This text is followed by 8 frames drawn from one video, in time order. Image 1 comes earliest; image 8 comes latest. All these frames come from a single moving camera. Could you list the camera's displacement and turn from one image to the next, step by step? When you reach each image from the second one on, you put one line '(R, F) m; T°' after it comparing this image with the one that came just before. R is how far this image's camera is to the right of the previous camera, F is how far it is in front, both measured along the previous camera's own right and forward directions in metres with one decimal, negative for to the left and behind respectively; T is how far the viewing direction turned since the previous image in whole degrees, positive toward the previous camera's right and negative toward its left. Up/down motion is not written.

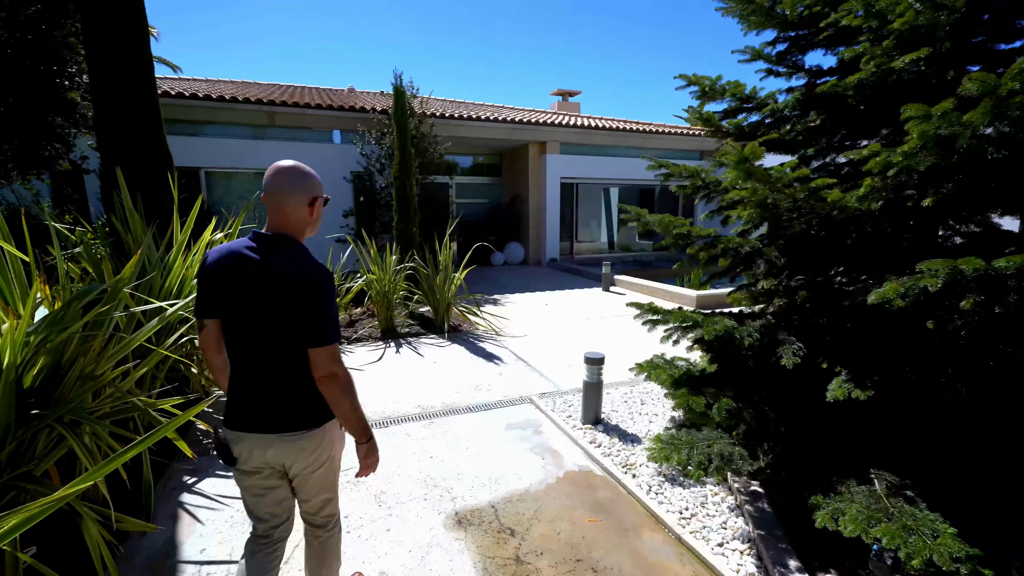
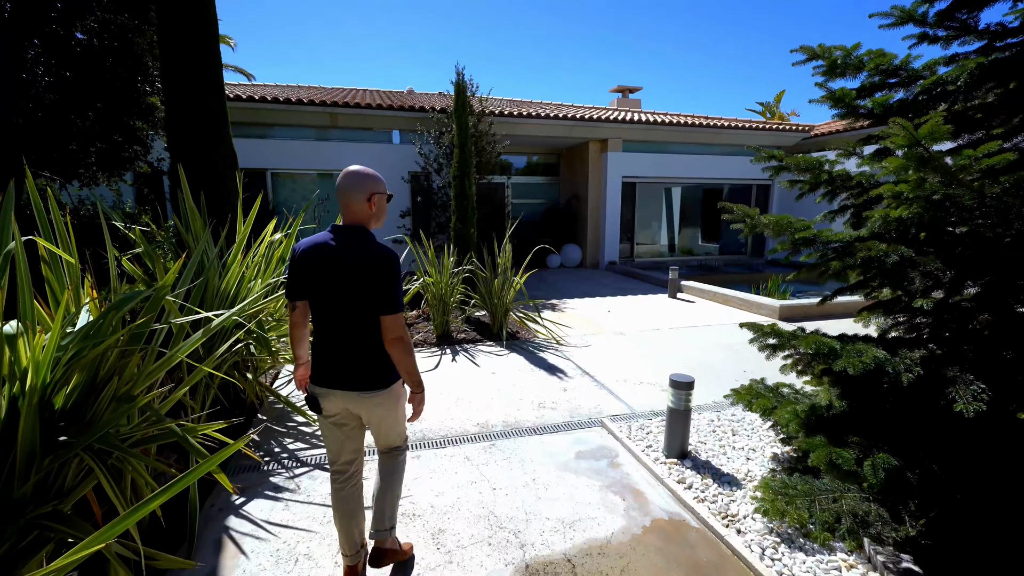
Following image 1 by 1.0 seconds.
(-0.2, +0.3) m; -6°
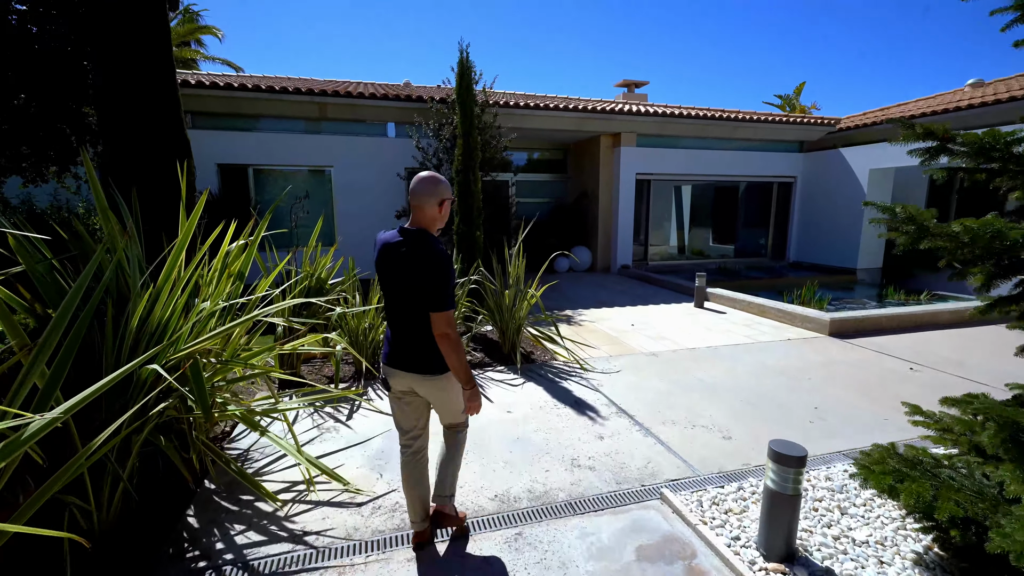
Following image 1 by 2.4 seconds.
(-0.2, +0.8) m; 0°
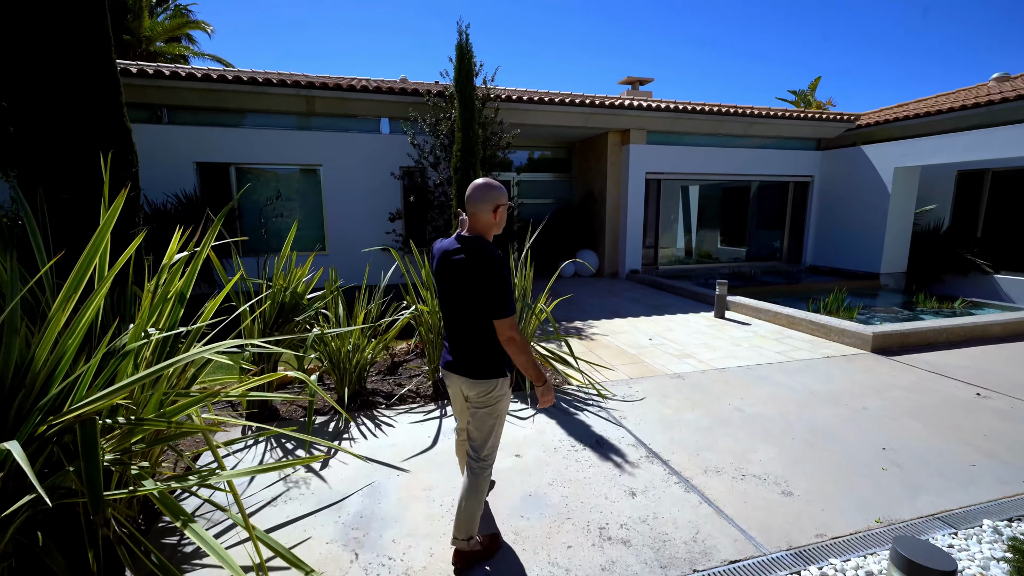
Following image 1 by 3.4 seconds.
(-0.1, +0.6) m; 0°
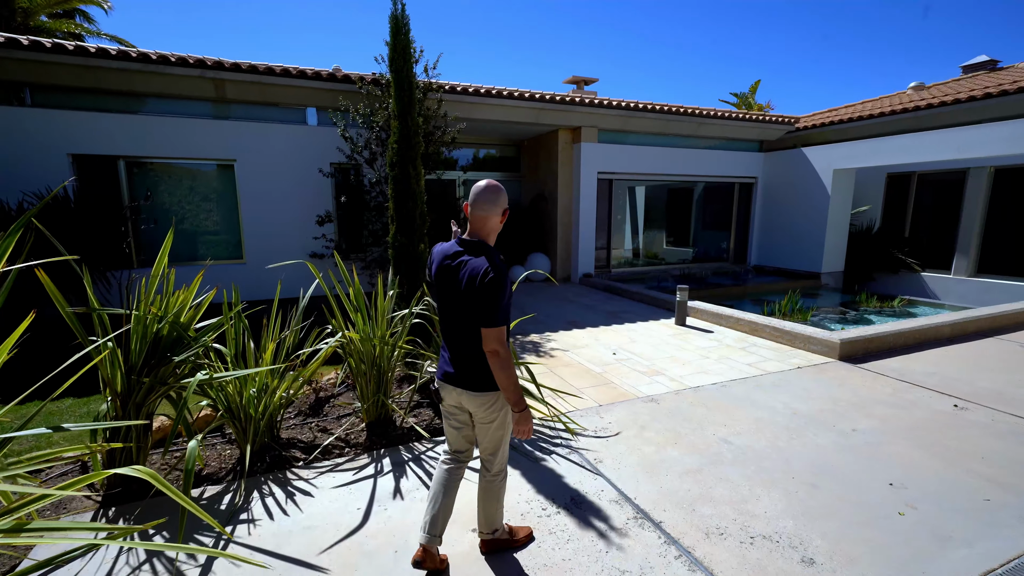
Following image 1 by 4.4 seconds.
(0.0, +0.6) m; +7°
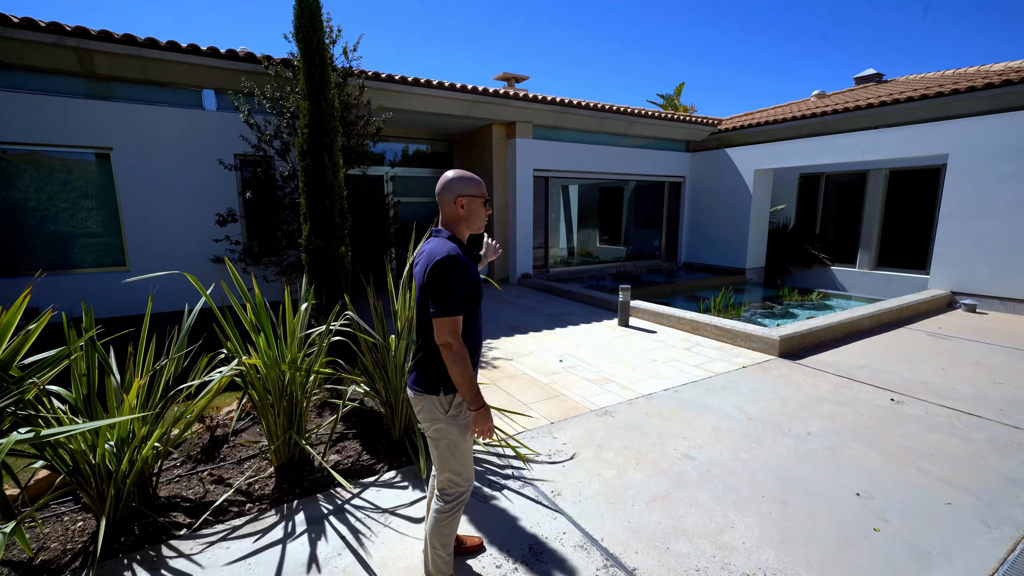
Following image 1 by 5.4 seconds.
(0.0, +0.4) m; +8°
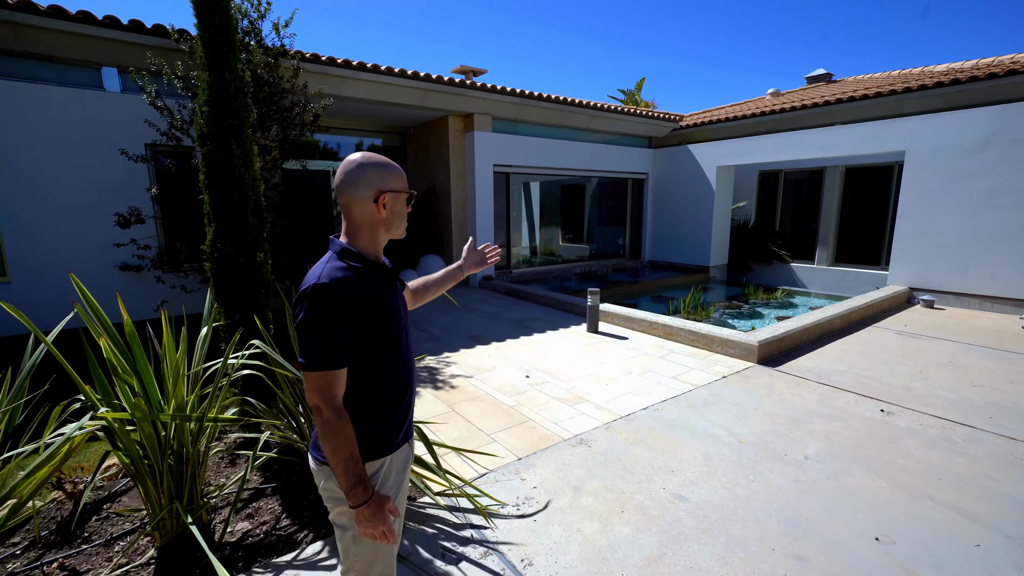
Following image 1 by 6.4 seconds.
(0.0, +0.5) m; +5°
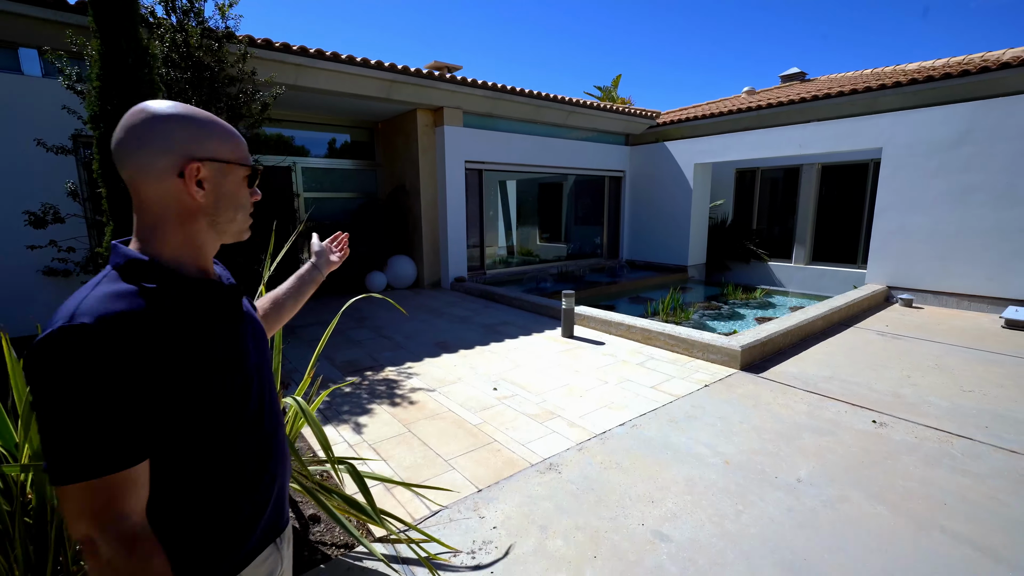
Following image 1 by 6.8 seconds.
(+0.1, +0.4) m; +2°
